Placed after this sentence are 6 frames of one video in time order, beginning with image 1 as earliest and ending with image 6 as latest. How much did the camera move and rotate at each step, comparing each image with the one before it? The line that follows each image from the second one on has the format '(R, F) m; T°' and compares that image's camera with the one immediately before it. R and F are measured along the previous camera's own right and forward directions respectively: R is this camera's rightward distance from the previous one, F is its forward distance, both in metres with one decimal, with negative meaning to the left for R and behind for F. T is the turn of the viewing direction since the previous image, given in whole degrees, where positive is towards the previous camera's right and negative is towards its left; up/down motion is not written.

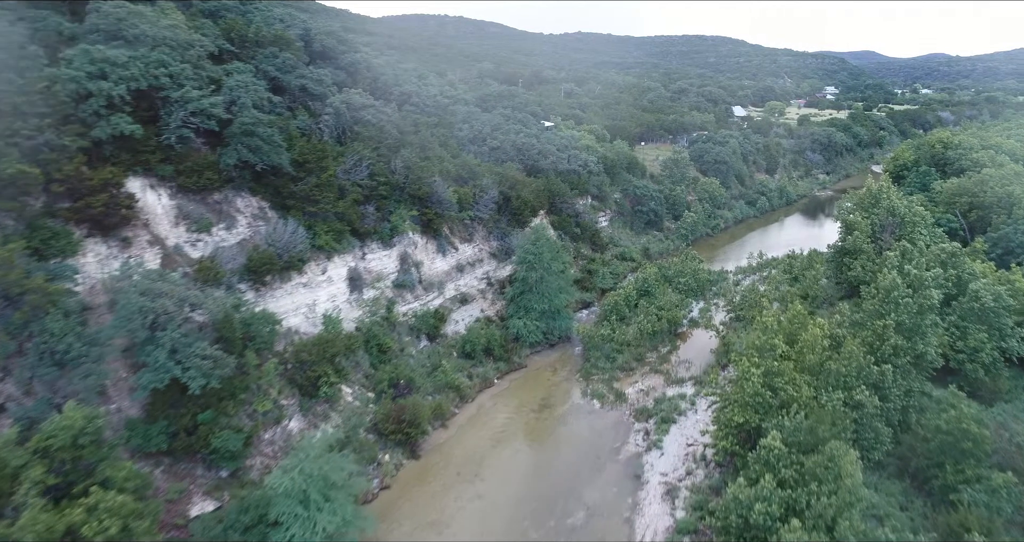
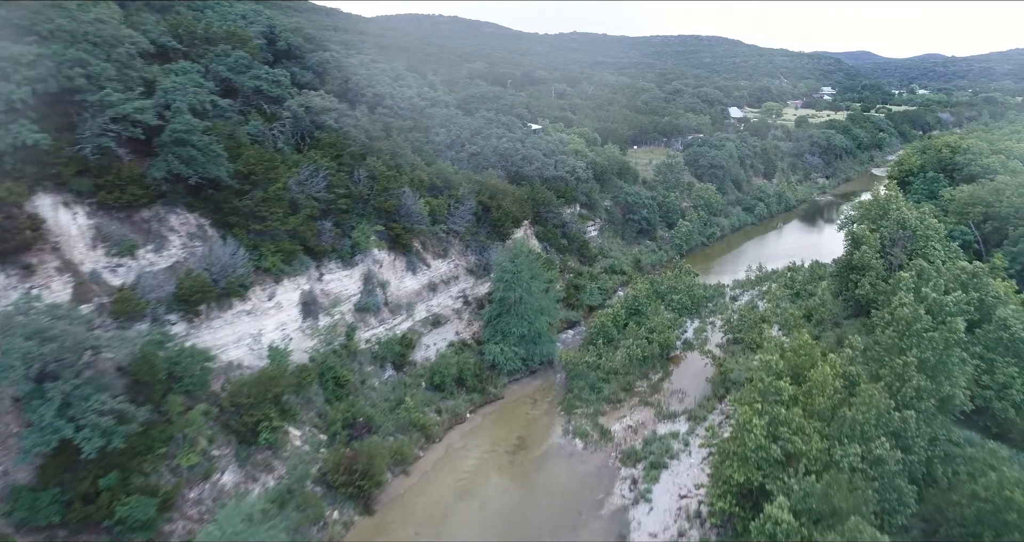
(+0.6, +2.3) m; 0°
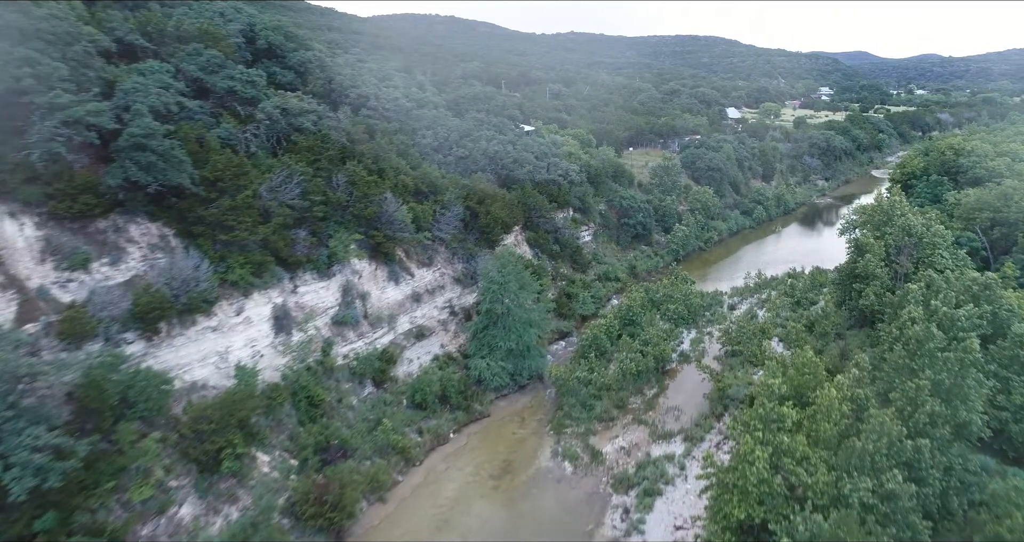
(+0.3, +1.1) m; 0°
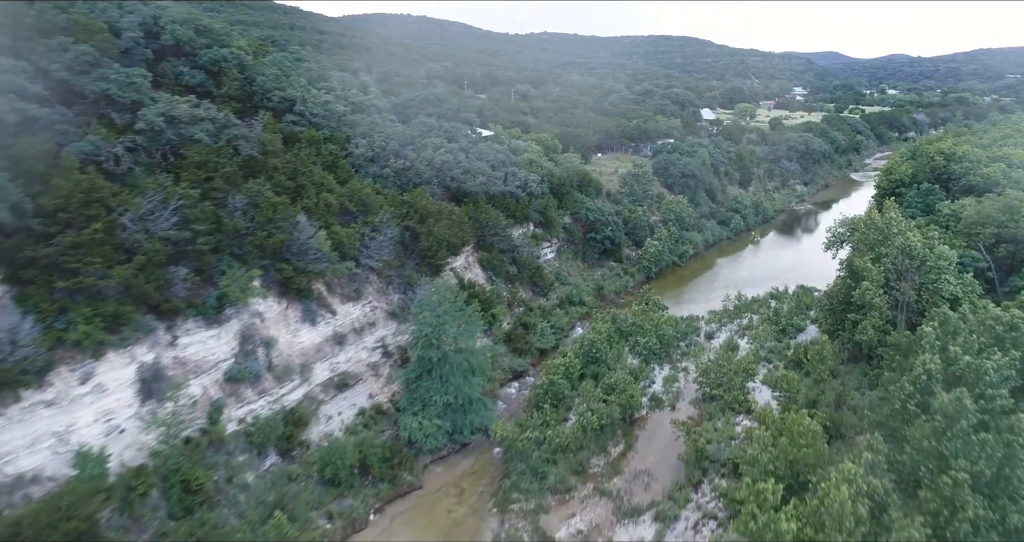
(+1.0, +3.5) m; +2°
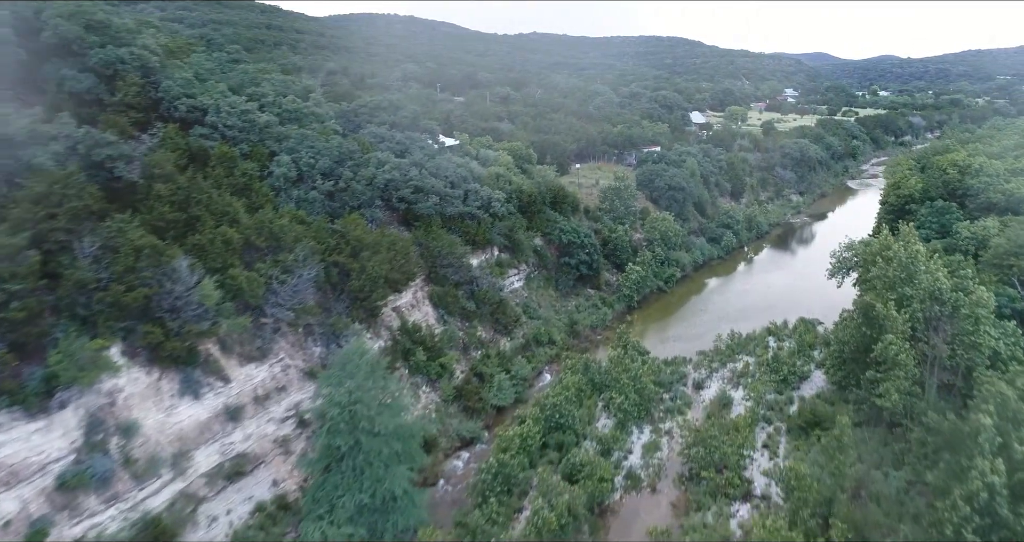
(+1.1, +3.9) m; +1°
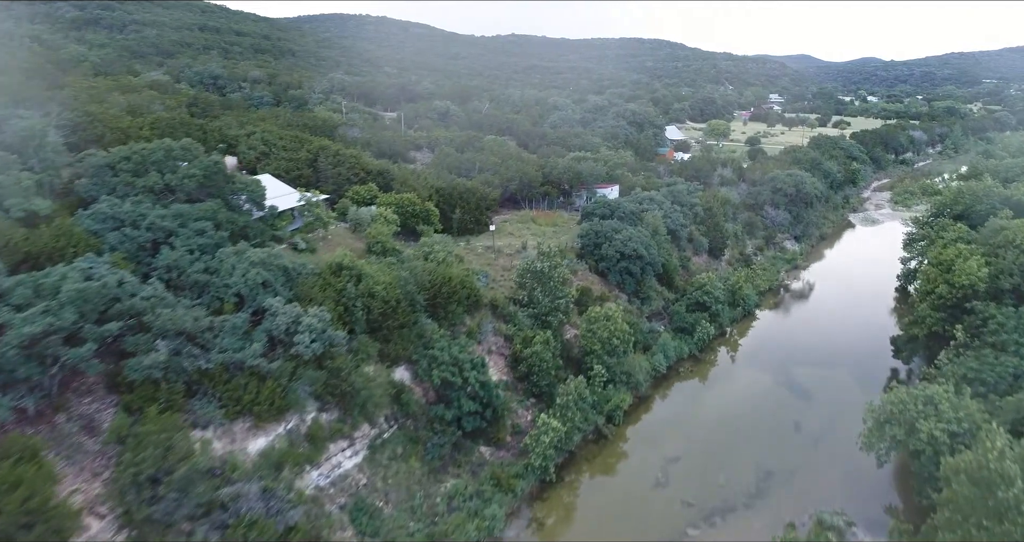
(+3.7, +11.2) m; +1°
